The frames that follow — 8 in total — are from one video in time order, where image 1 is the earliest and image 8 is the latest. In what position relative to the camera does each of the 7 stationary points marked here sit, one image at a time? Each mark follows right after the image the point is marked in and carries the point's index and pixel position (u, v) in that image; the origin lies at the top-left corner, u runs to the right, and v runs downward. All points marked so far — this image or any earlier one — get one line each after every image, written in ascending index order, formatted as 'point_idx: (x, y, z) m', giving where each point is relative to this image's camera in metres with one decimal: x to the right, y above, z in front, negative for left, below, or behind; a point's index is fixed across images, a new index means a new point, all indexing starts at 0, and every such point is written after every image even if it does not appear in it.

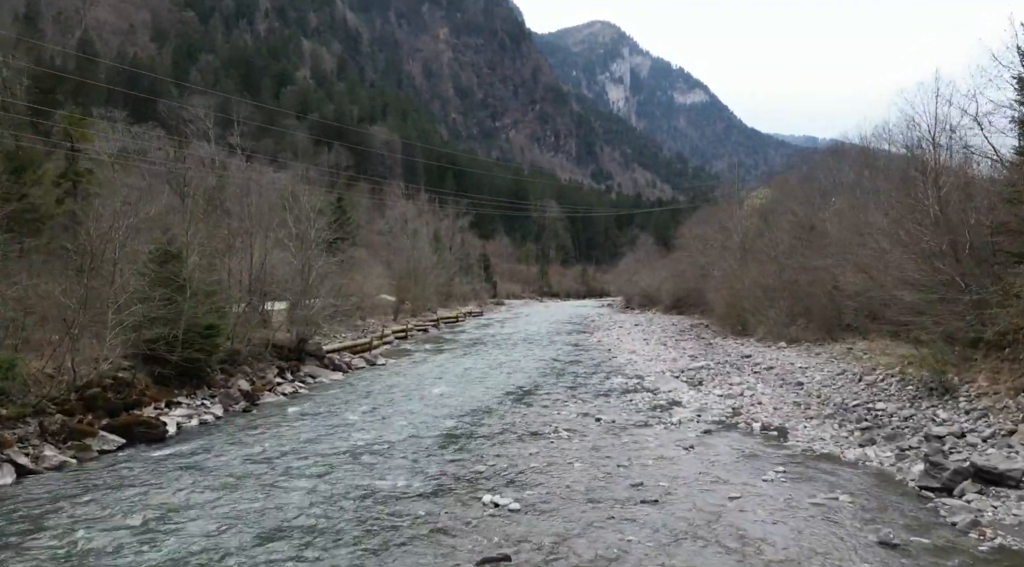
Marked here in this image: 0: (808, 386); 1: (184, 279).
0: (+7.0, -2.4, +18.7) m
1: (-8.3, +0.1, +19.8) m
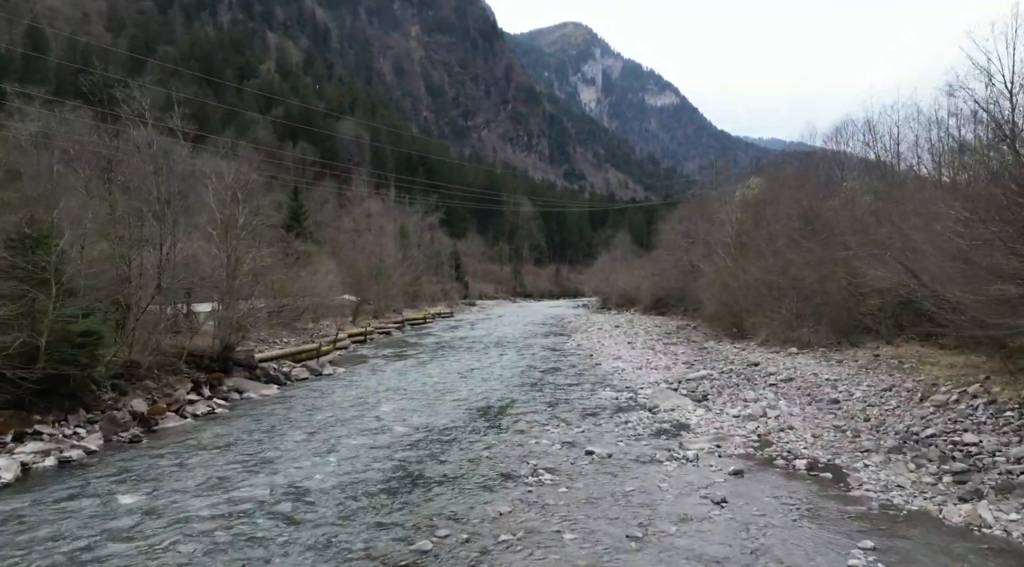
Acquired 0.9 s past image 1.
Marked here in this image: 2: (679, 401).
0: (+6.3, -2.3, +14.9) m
1: (-9.0, +0.2, +15.5) m
2: (+3.8, -2.6, +17.7) m
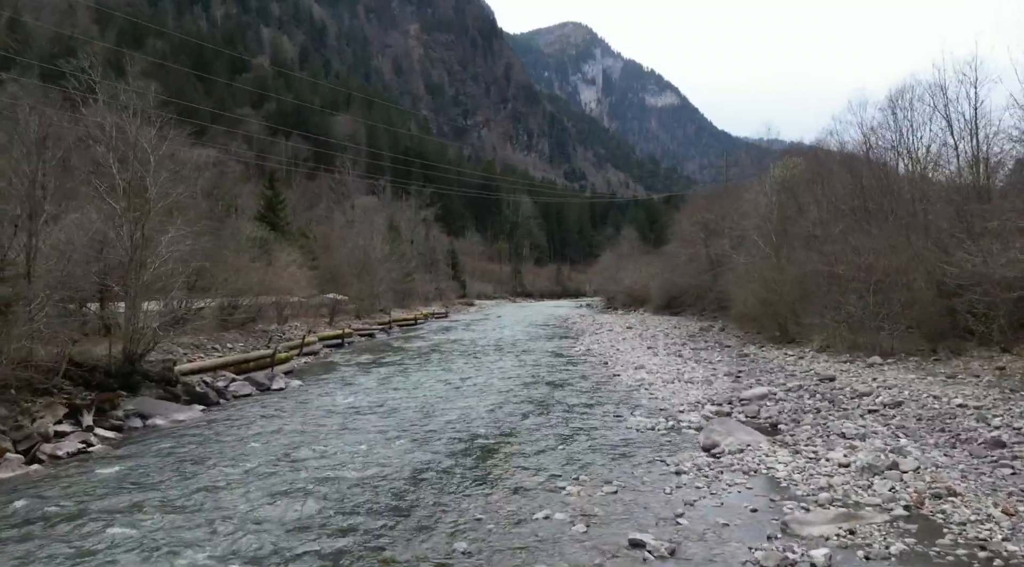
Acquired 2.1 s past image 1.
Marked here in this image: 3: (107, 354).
0: (+6.3, -2.0, +9.7) m
1: (-9.1, +0.5, +10.2) m
2: (+3.7, -2.4, +12.5) m
3: (-8.4, -1.4, +16.4) m
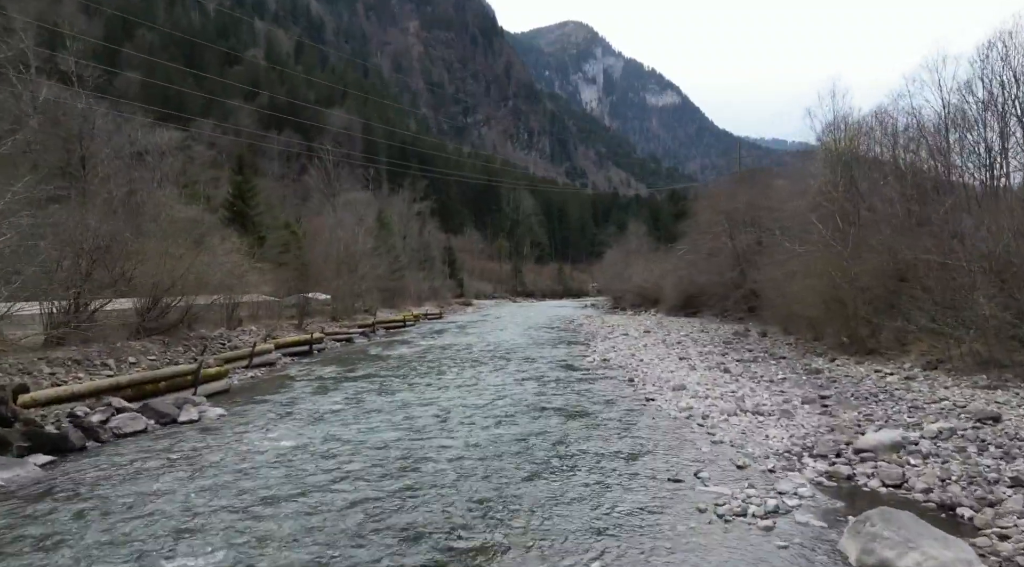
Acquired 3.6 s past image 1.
0: (+6.2, -1.9, +4.0) m
1: (-9.1, +0.6, +4.6) m
2: (+3.7, -2.3, +6.8) m
3: (-8.4, -1.3, +10.8) m
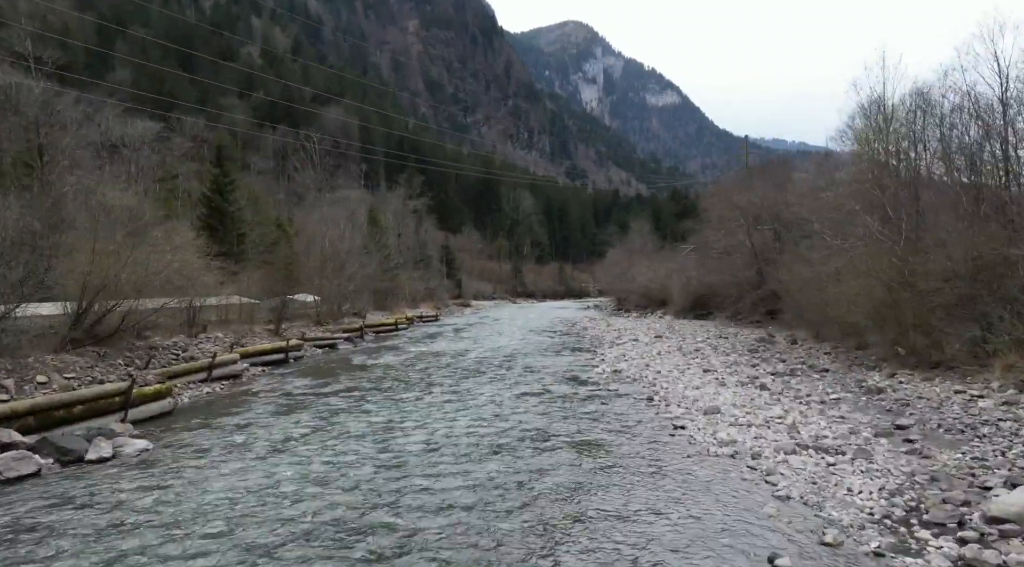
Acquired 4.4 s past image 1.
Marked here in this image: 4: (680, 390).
0: (+6.2, -1.9, +0.9) m
1: (-9.2, +0.6, +1.5) m
2: (+3.6, -2.3, +3.7) m
3: (-8.5, -1.3, +7.7) m
4: (+3.7, -2.3, +17.4) m
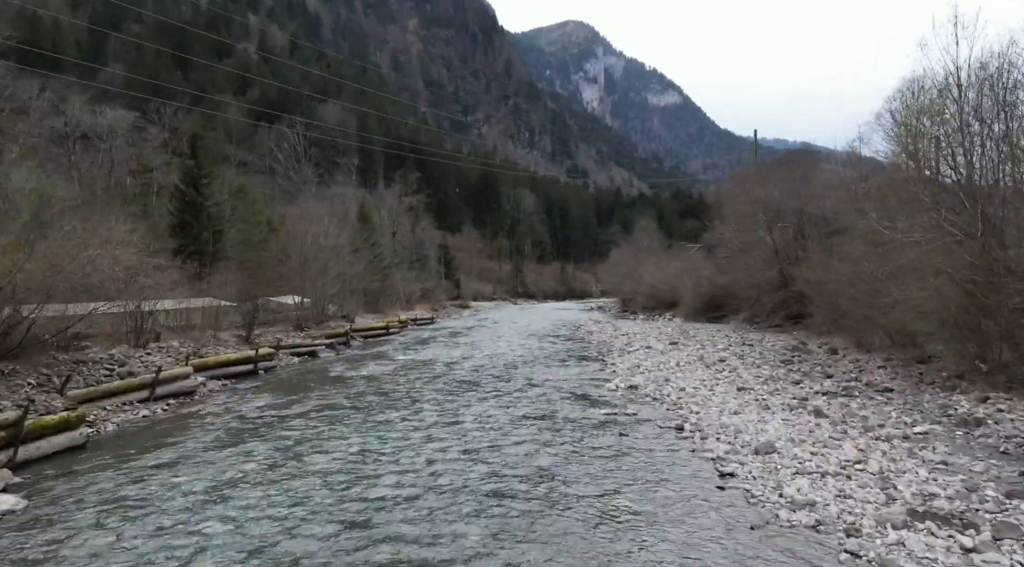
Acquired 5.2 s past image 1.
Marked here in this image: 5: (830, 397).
0: (+6.1, -1.9, -2.3) m
1: (-9.2, +0.6, -1.7) m
2: (+3.5, -2.3, +0.5) m
3: (-8.5, -1.3, +4.5) m
4: (+3.7, -2.4, +14.1) m
5: (+6.2, -2.2, +15.1) m
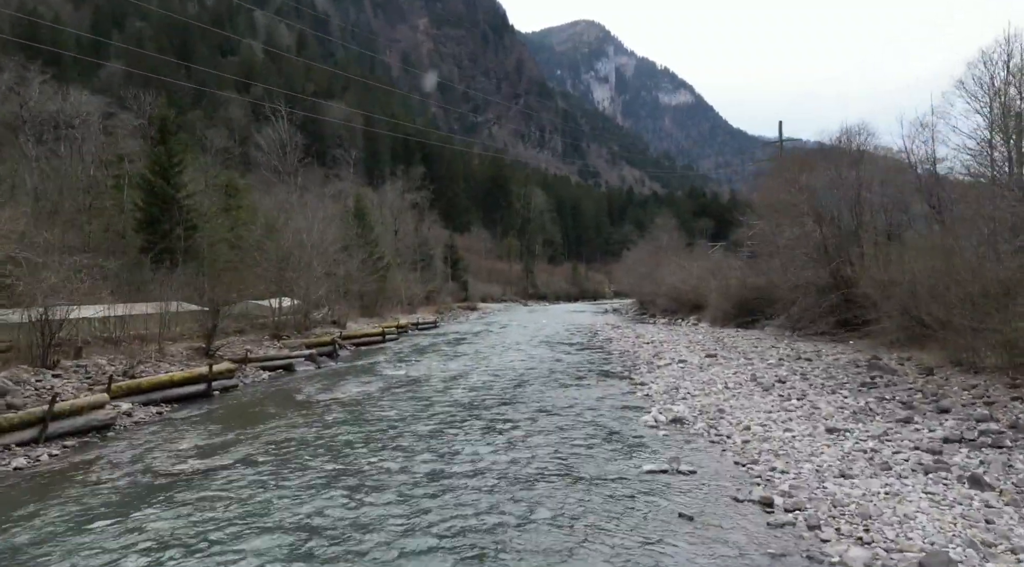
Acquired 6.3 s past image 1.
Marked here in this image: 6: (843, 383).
0: (+5.9, -2.0, -6.8) m
1: (-9.4, +0.5, -6.0) m
2: (+3.4, -2.3, -3.9) m
3: (-8.6, -1.4, +0.2) m
4: (+3.7, -2.4, +9.7) m
5: (+6.2, -2.2, +10.6) m
6: (+7.2, -2.2, +17.4) m
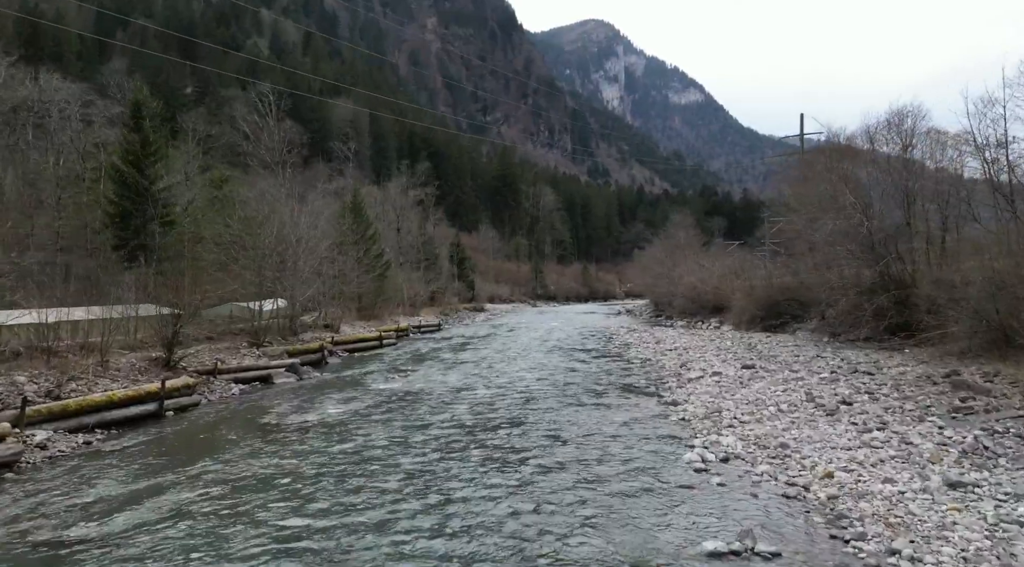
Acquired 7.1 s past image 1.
0: (+5.8, -2.0, -10.1) m
1: (-9.5, +0.5, -9.1) m
2: (+3.3, -2.3, -7.2) m
3: (-8.7, -1.4, -2.9) m
4: (+3.8, -2.4, +6.4) m
5: (+6.3, -2.2, +7.3) m
6: (+7.4, -2.2, +14.1) m
